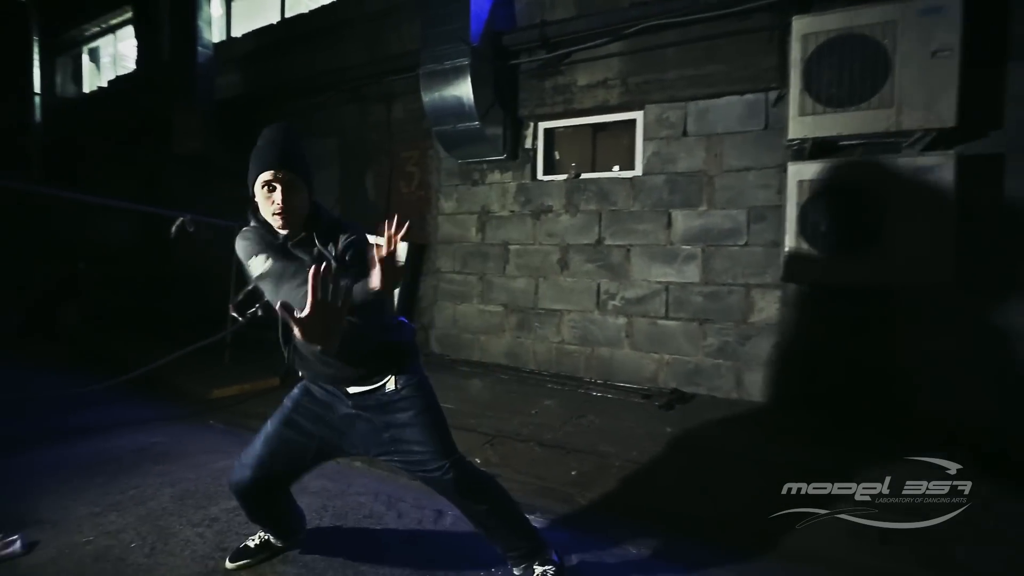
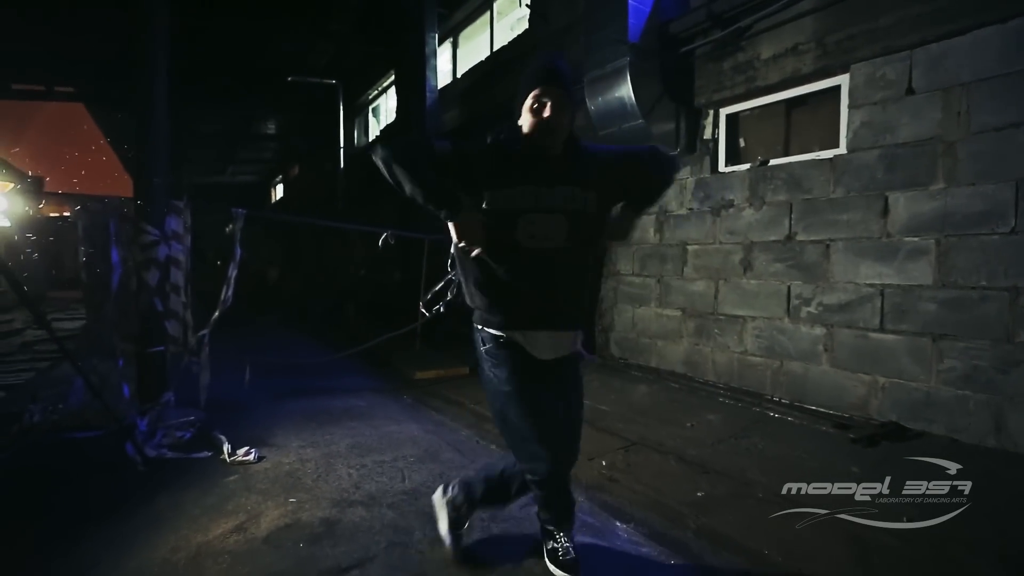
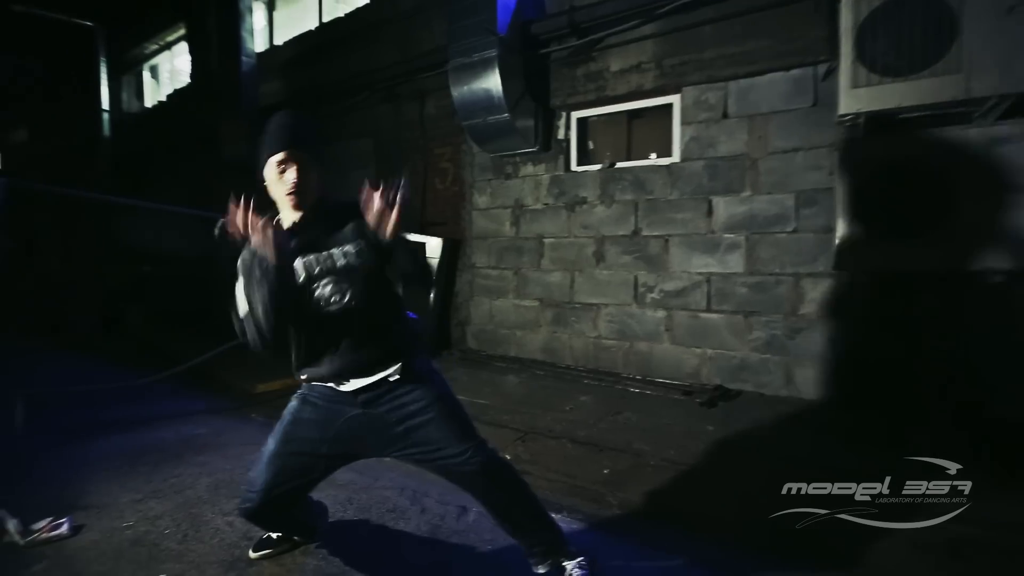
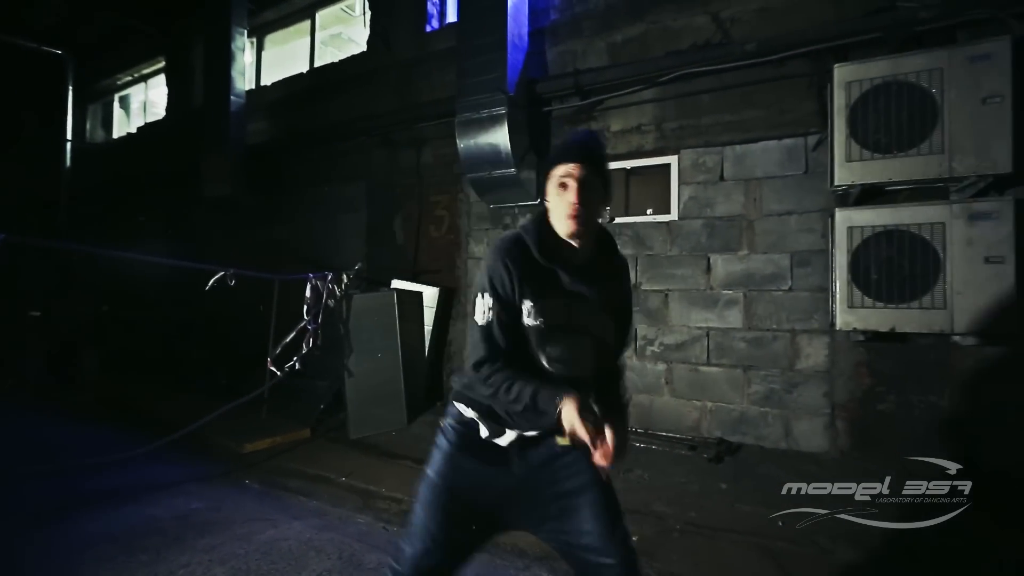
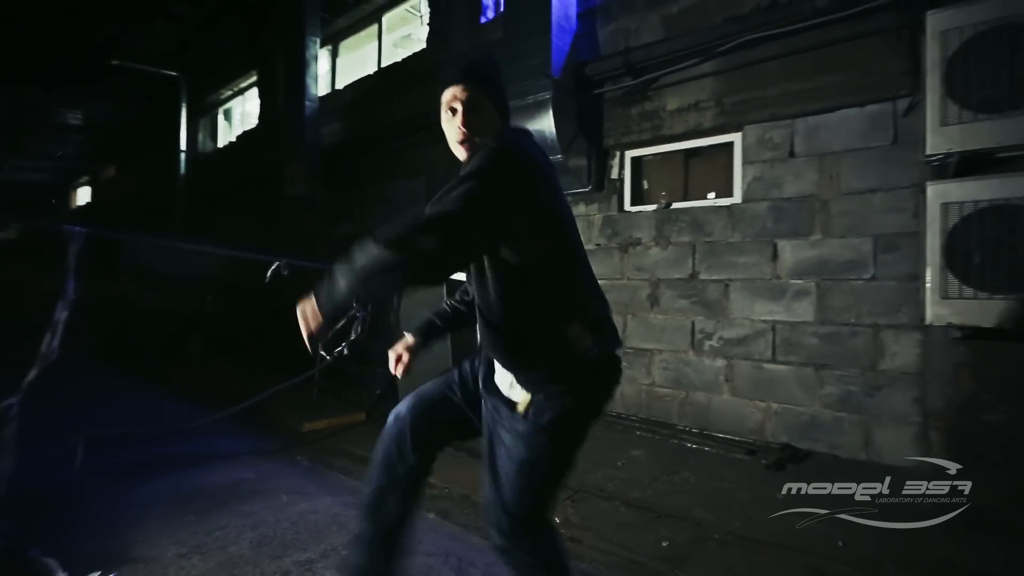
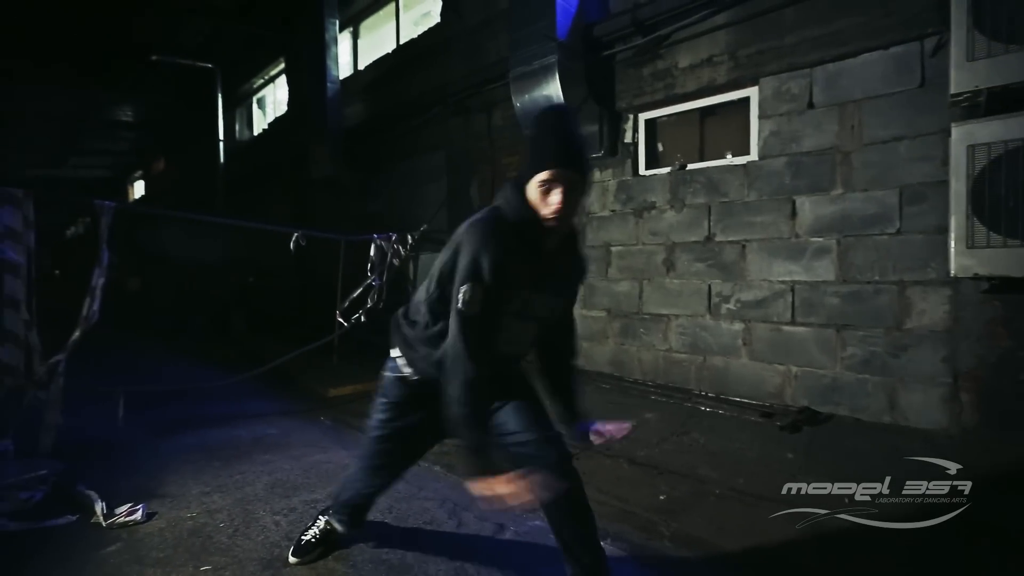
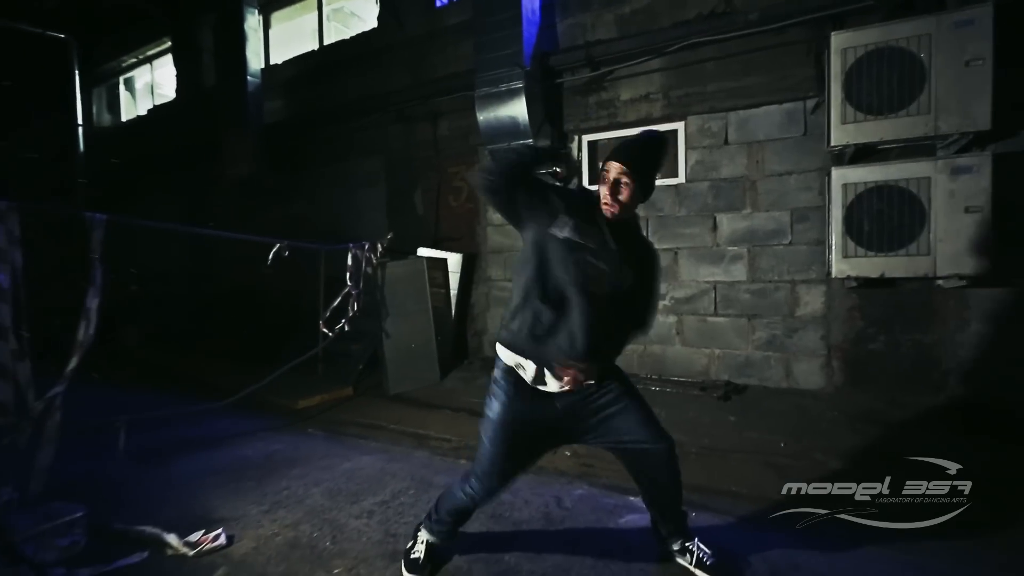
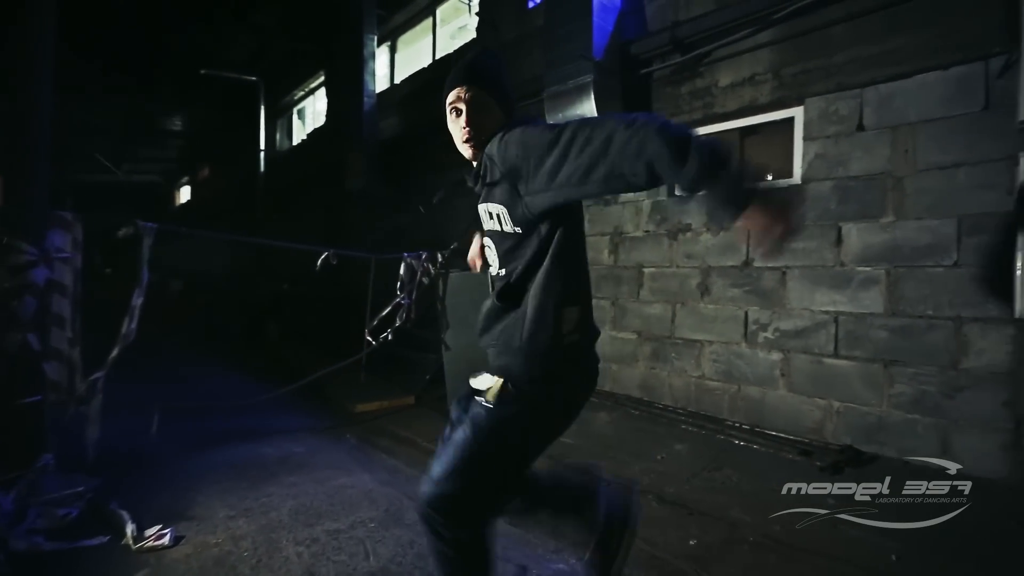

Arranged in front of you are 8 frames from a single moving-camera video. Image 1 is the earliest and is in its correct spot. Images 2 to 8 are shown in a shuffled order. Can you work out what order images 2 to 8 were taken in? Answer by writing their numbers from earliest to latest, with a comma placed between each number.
3, 6, 2, 8, 5, 4, 7
